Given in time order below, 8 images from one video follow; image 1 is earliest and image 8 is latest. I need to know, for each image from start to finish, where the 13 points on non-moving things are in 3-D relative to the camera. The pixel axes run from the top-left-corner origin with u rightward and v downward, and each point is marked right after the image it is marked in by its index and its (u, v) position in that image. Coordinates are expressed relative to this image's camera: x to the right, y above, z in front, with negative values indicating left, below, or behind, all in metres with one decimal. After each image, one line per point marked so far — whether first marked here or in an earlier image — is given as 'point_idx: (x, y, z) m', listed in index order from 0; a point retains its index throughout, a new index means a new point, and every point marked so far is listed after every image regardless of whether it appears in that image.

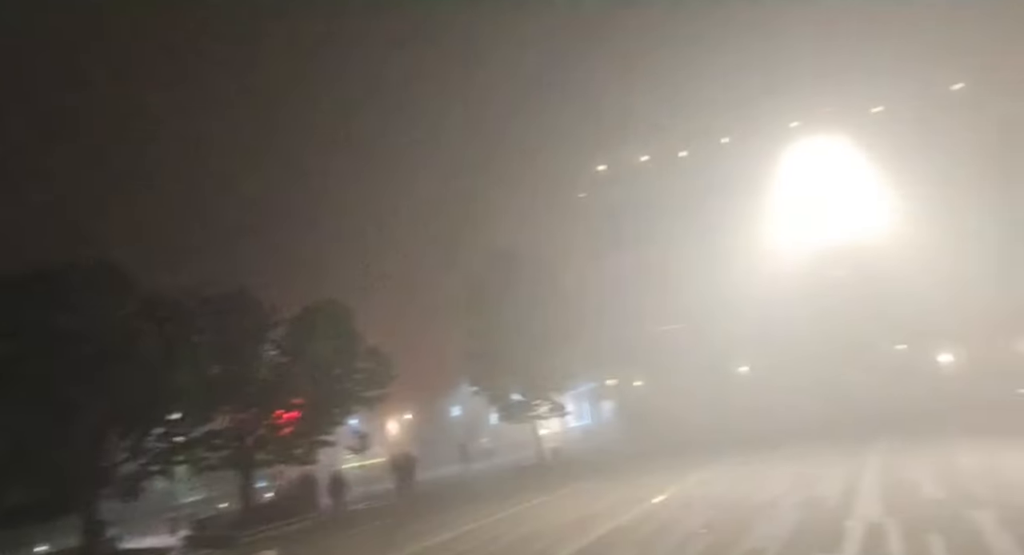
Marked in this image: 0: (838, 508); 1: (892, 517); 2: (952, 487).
0: (+7.8, -5.4, +17.8) m
1: (+8.2, -5.1, +16.2) m
2: (+10.5, -5.2, +18.5) m
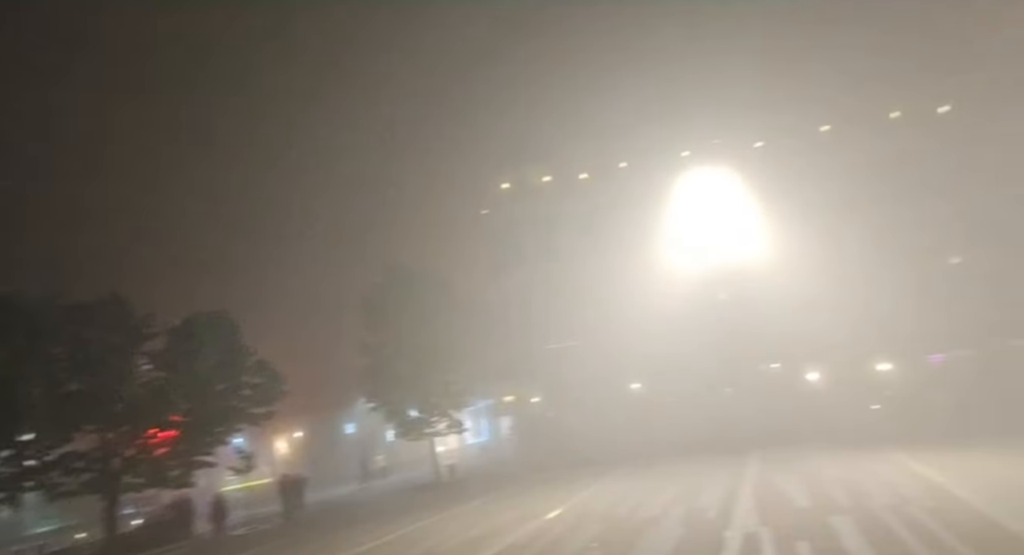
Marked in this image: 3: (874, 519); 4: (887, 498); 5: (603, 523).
0: (+5.2, -6.0, +18.8) m
1: (+5.8, -5.7, +17.2) m
2: (+7.8, -5.9, +19.8) m
3: (+7.4, -5.1, +15.0) m
4: (+9.3, -5.5, +18.5) m
5: (+2.3, -6.3, +19.1) m
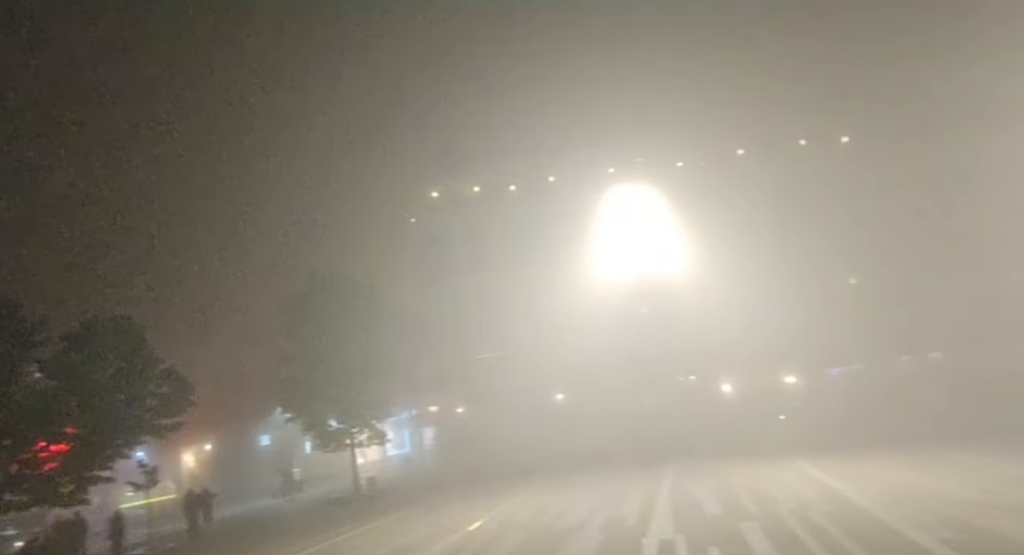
0: (+3.2, -6.3, +19.2) m
1: (+4.0, -6.0, +17.7) m
2: (+5.7, -6.3, +20.4) m
3: (+5.8, -5.4, +15.6) m
4: (+7.3, -5.9, +19.3) m
5: (+0.3, -6.6, +19.2) m
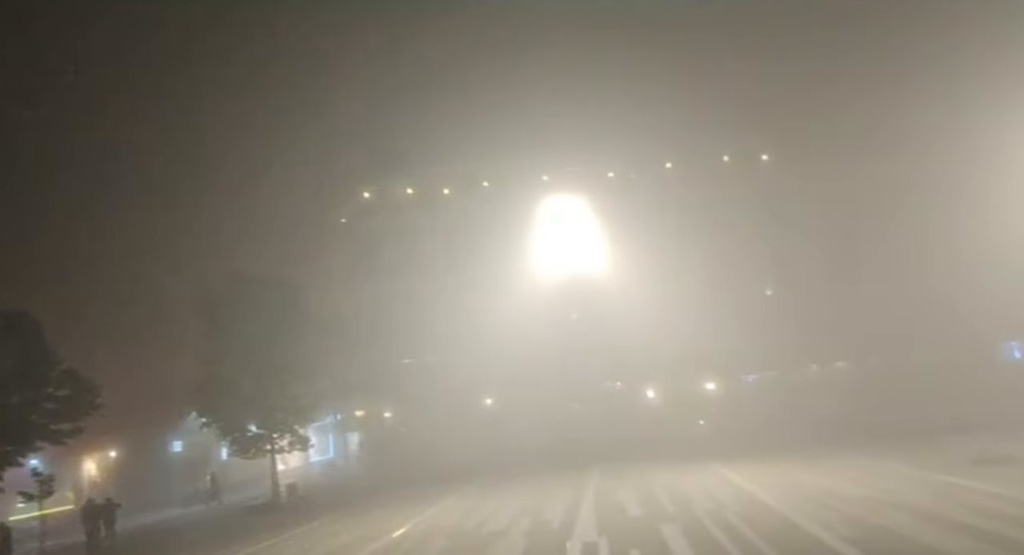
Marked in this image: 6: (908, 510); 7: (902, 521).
0: (+1.2, -6.5, +19.3) m
1: (+2.2, -6.2, +17.9) m
2: (+3.6, -6.5, +20.8) m
3: (+4.1, -5.6, +16.0) m
4: (+5.3, -6.1, +19.7) m
5: (-1.7, -6.7, +19.0) m
6: (+9.0, -5.4, +17.3) m
7: (+8.2, -5.2, +15.7) m
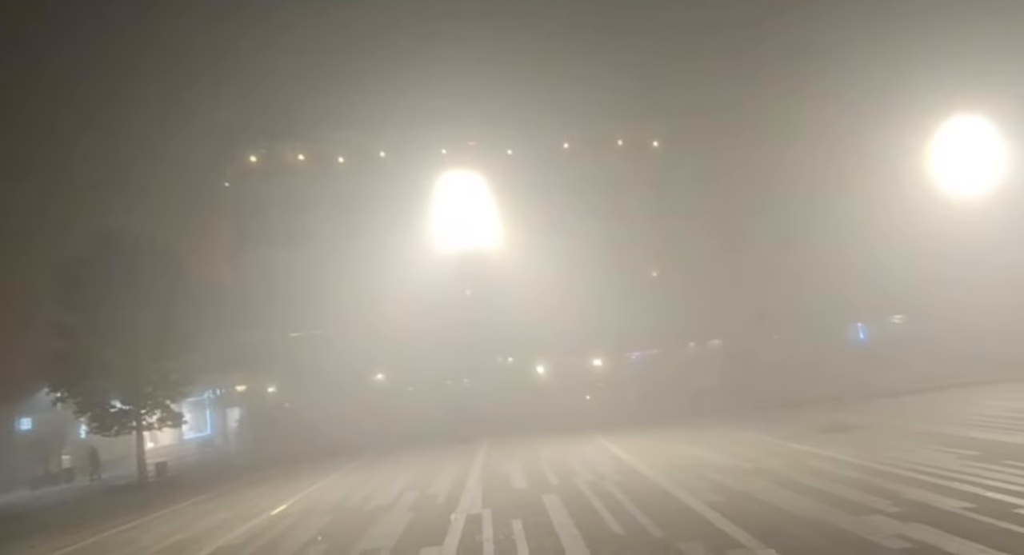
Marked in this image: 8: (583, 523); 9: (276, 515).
0: (-1.7, -5.8, +19.4) m
1: (-0.6, -5.6, +18.1) m
2: (+0.4, -5.8, +21.2) m
3: (+1.6, -5.2, +16.4) m
4: (+2.2, -5.5, +20.4) m
5: (-4.6, -6.0, +18.7) m
6: (+6.3, -5.0, +18.5) m
7: (+5.7, -4.9, +16.8) m
8: (+1.4, -4.9, +15.4) m
9: (-6.2, -6.3, +19.7) m
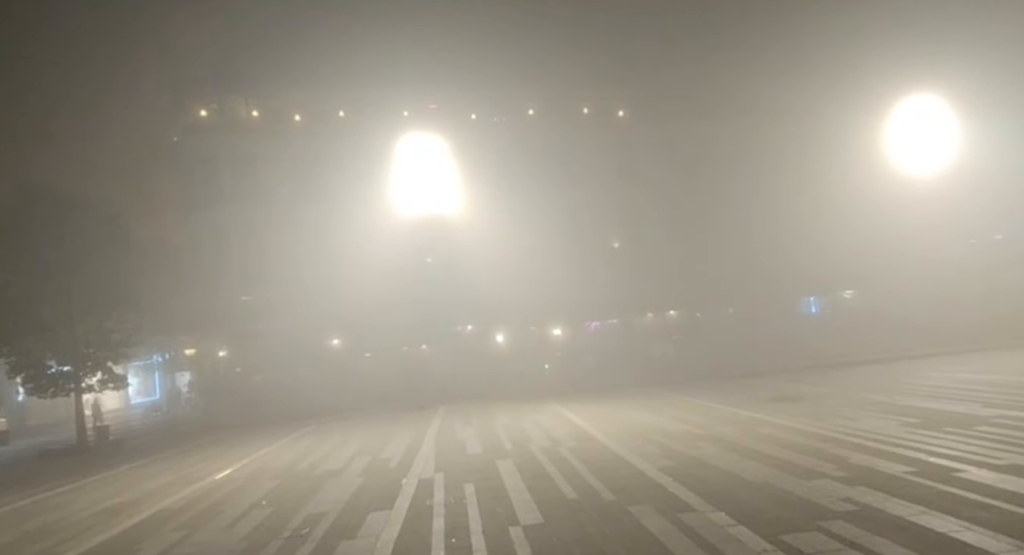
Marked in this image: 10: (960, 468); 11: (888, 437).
0: (-2.9, -4.8, +19.0) m
1: (-1.8, -4.7, +17.8) m
2: (-0.9, -4.8, +21.0) m
3: (+0.6, -4.3, +16.3) m
4: (+1.0, -4.5, +20.2) m
5: (-5.8, -4.9, +18.3) m
6: (+5.1, -4.2, +18.5) m
7: (+4.6, -4.1, +16.8) m
8: (+0.4, -4.1, +15.2) m
9: (-7.4, -5.1, +19.2) m
10: (+8.8, -3.7, +14.6) m
11: (+9.2, -3.9, +18.3) m
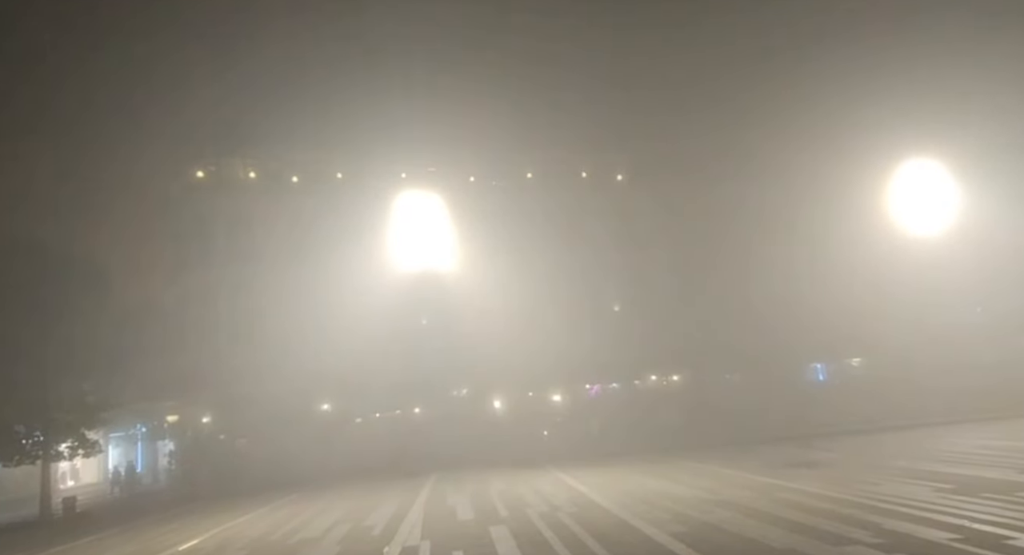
0: (-3.0, -5.9, +17.3) m
1: (-1.9, -5.7, +16.1) m
2: (-1.0, -6.1, +19.2) m
3: (+0.5, -5.2, +14.6) m
4: (+0.9, -5.8, +18.5) m
5: (-5.9, -6.0, +16.5) m
6: (+5.0, -5.2, +16.8) m
7: (+4.5, -5.0, +15.1) m
8: (+0.3, -4.9, +13.5) m
9: (-7.6, -6.3, +17.4) m
10: (+8.6, -4.5, +13.0) m
11: (+9.1, -5.0, +16.7) m
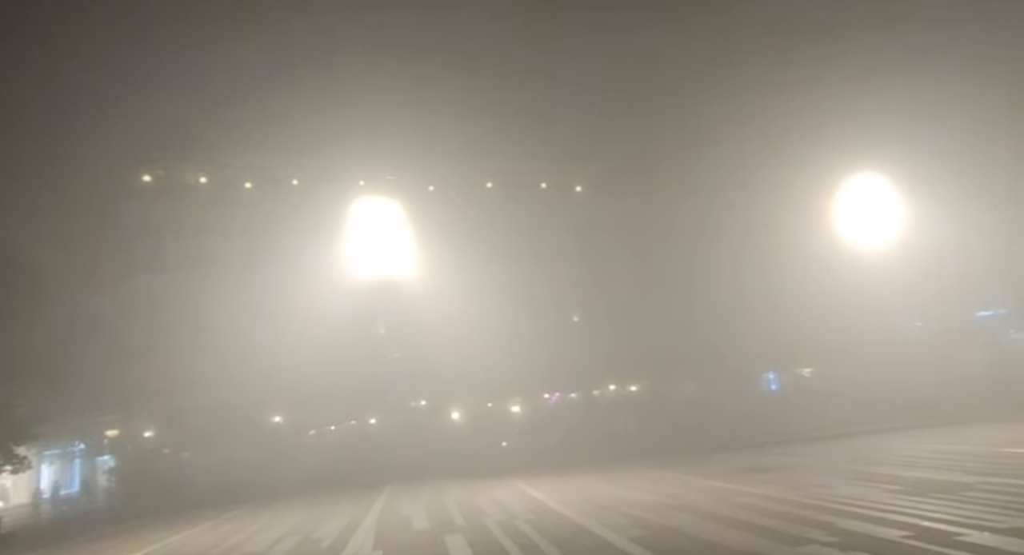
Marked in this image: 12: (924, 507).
0: (-4.0, -6.0, +16.6) m
1: (-2.8, -5.7, +15.5) m
2: (-2.1, -6.1, +18.7) m
3: (-0.4, -5.1, +14.2) m
4: (-0.2, -5.8, +18.1) m
5: (-6.8, -6.0, +15.7) m
6: (+4.0, -5.3, +16.6) m
7: (+3.6, -5.0, +14.9) m
8: (-0.5, -4.8, +13.1) m
9: (-8.5, -6.3, +16.5) m
10: (+7.9, -4.4, +13.0) m
11: (+8.1, -5.1, +16.7) m
12: (+8.9, -4.9, +16.0) m
